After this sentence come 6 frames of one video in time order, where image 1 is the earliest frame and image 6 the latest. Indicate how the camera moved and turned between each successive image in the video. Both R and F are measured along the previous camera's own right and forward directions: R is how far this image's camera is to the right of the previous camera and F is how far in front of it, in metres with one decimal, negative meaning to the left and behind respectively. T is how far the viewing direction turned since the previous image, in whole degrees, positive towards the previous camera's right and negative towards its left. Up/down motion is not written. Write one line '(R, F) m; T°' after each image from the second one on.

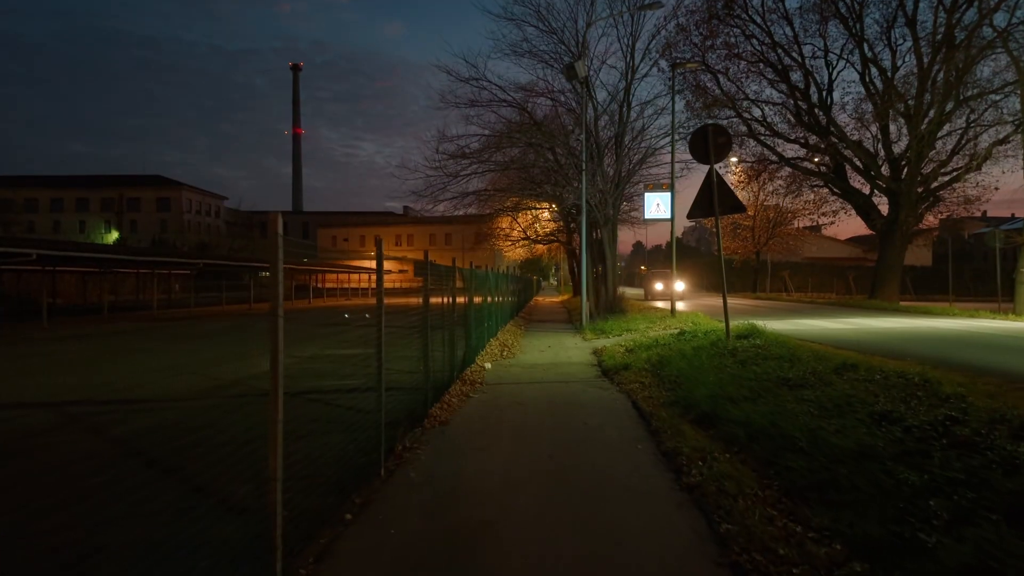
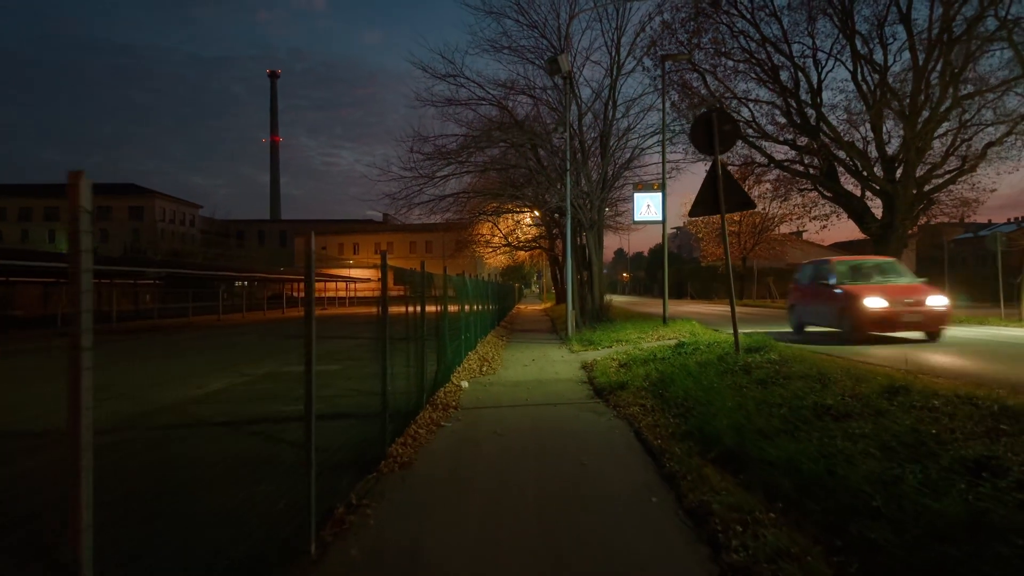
(0.0, +1.5) m; +1°
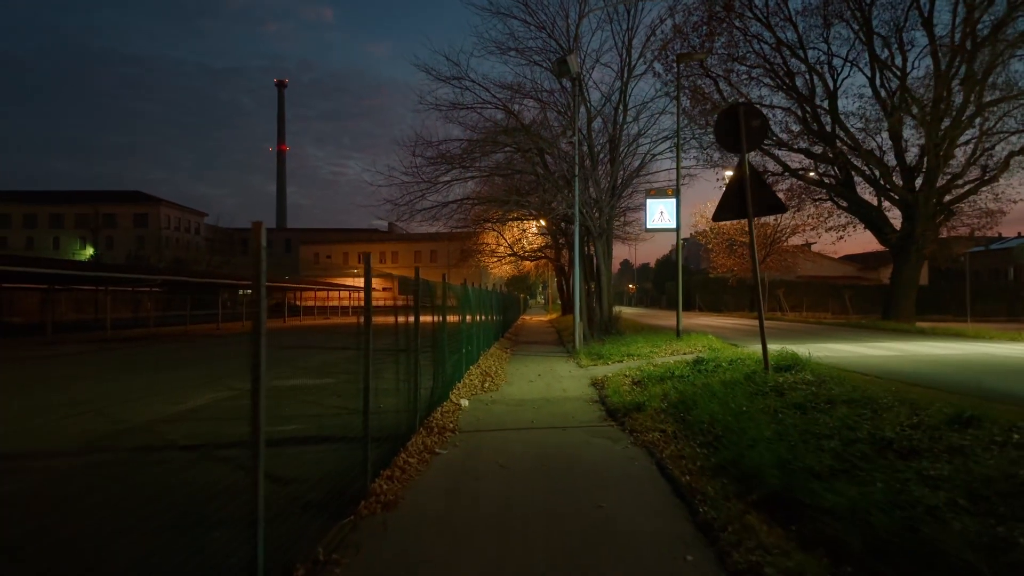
(0.0, +1.0) m; 0°
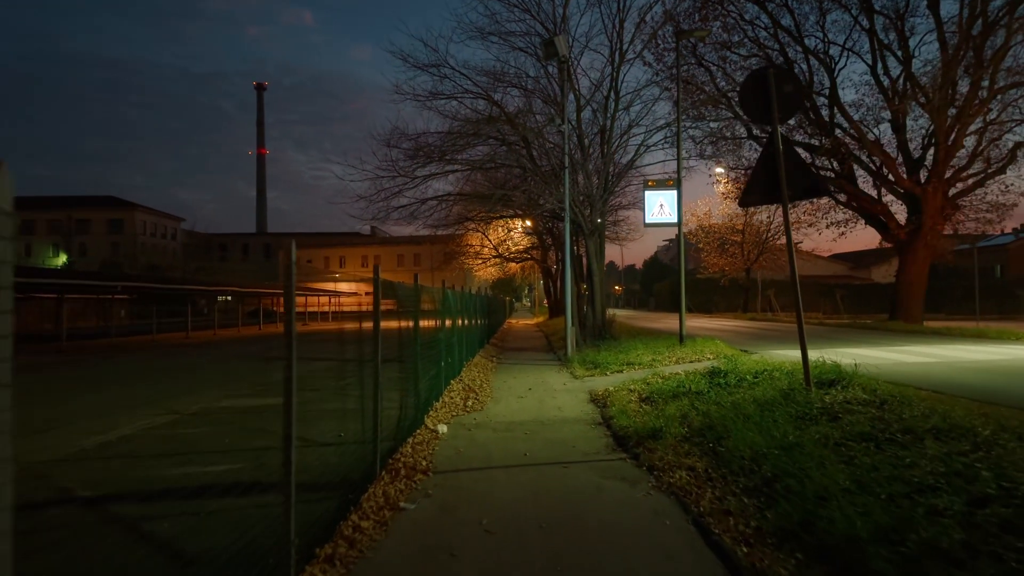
(0.0, +1.7) m; +1°
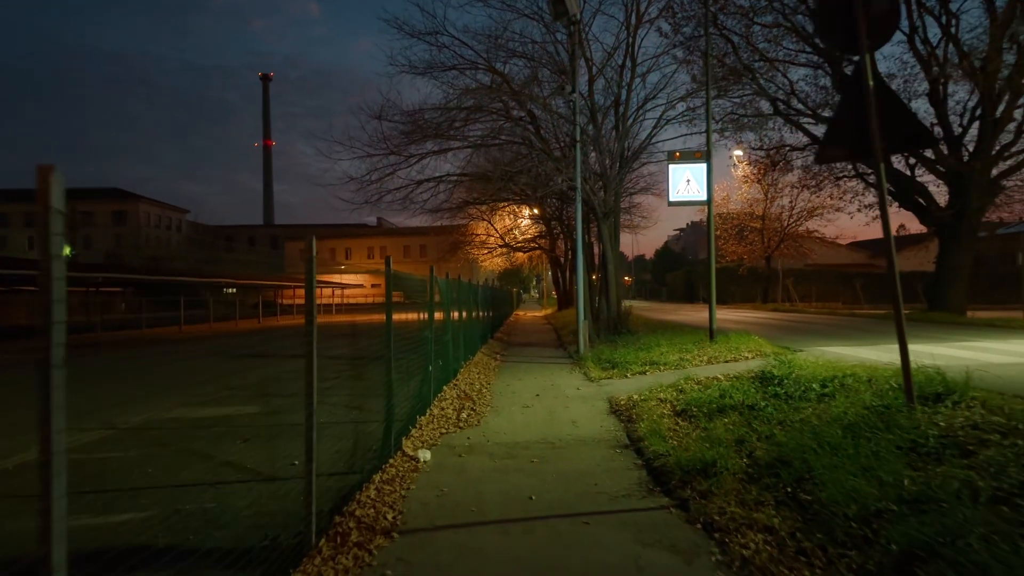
(+0.1, +2.0) m; -1°
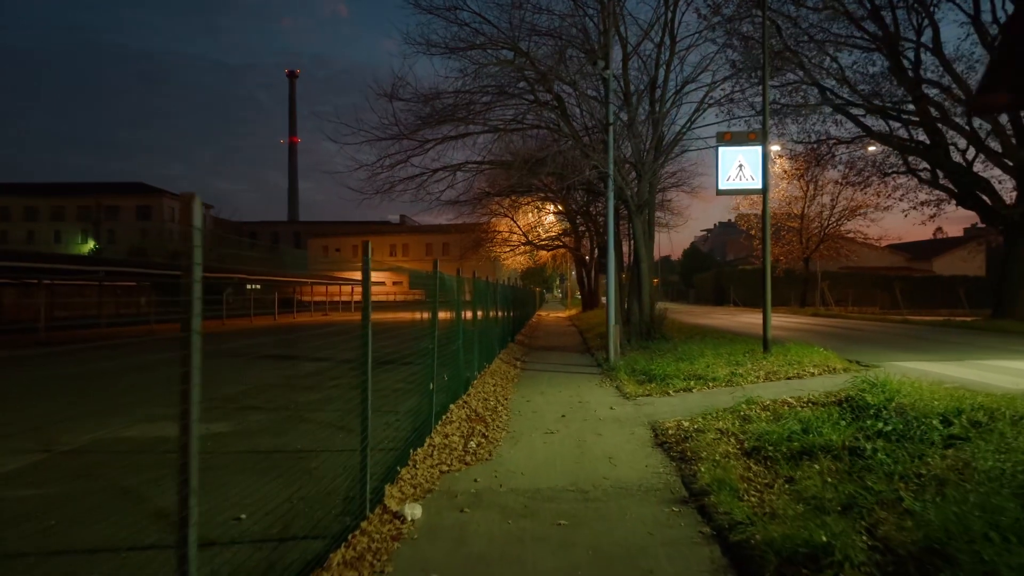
(0.0, +1.7) m; -2°
